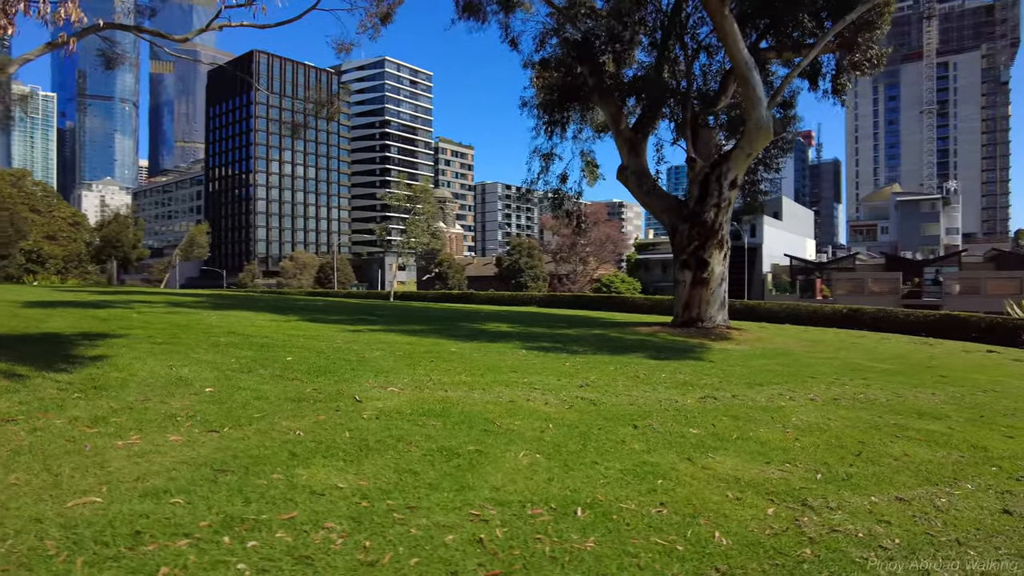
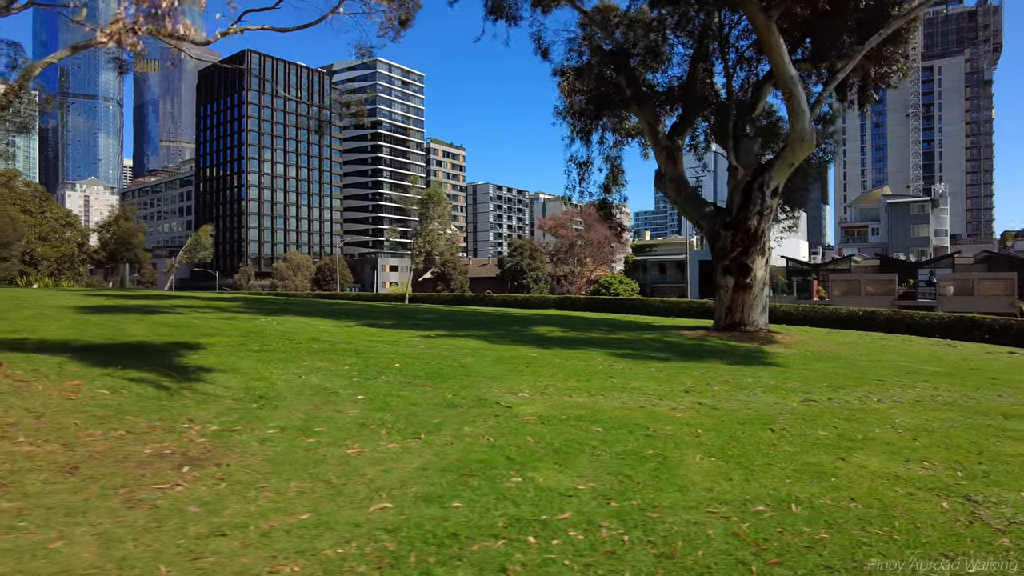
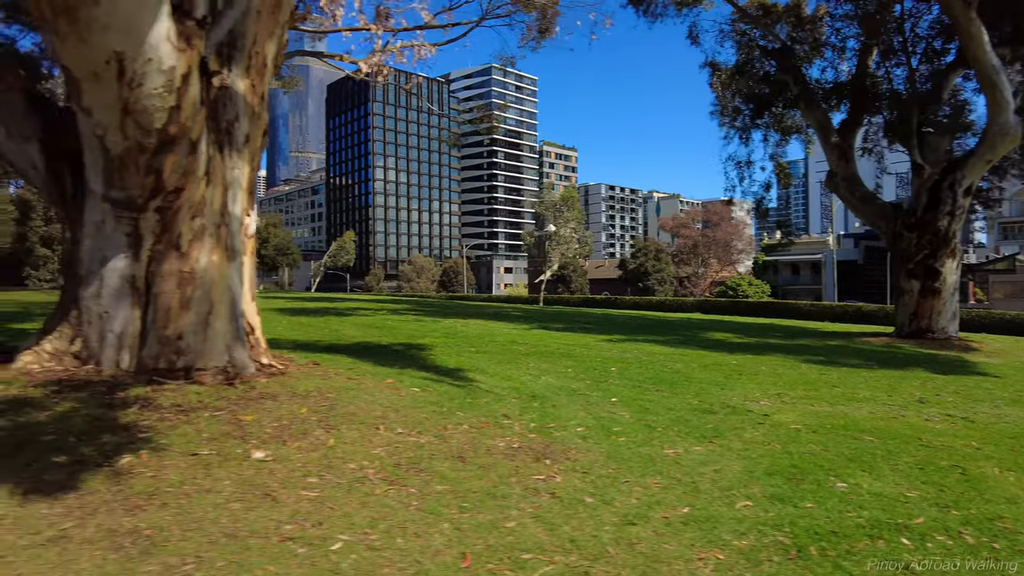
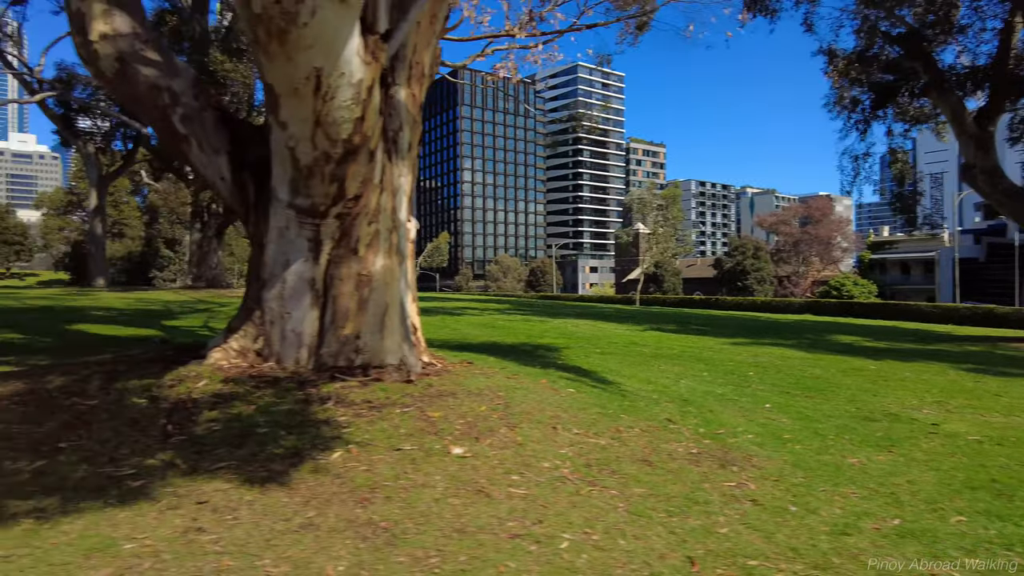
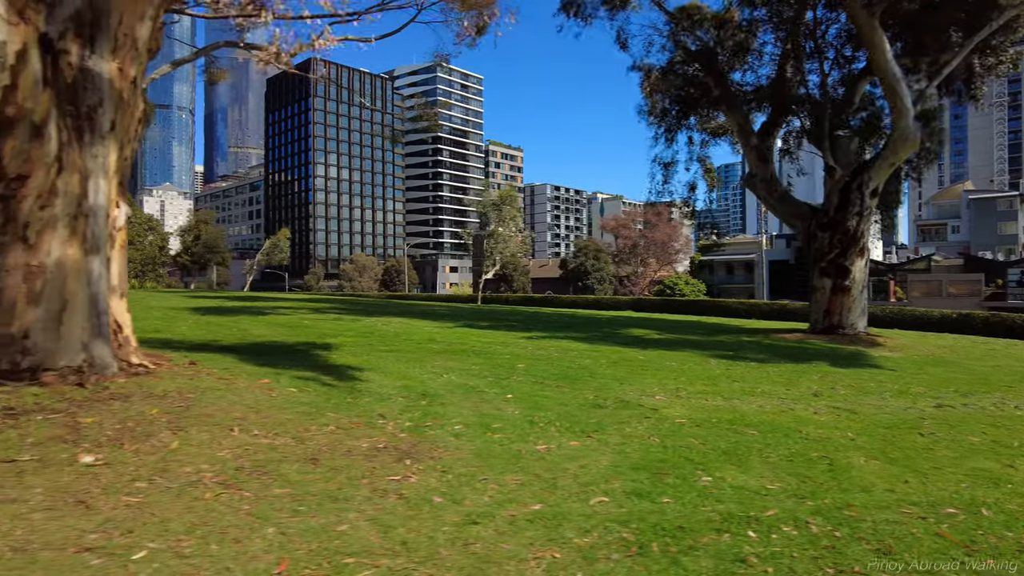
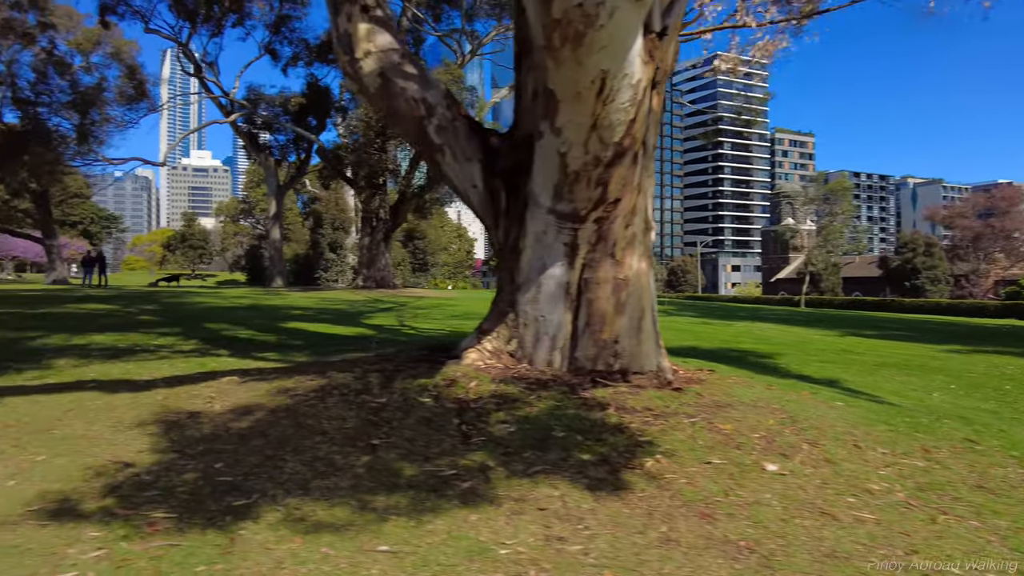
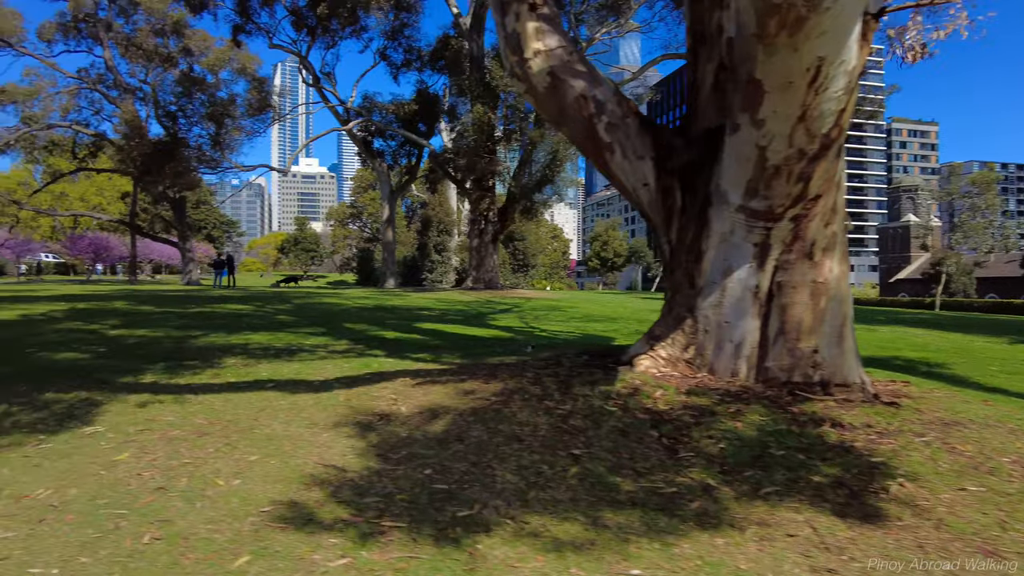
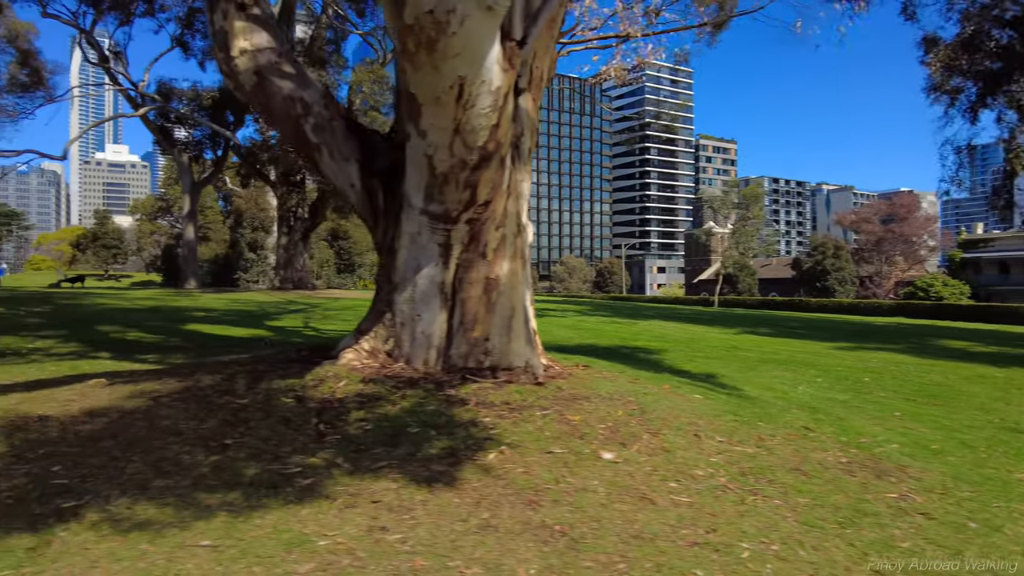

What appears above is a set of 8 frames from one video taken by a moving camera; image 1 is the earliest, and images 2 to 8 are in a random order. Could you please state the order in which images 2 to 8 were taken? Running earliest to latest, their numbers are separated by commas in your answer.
2, 5, 3, 4, 8, 6, 7
